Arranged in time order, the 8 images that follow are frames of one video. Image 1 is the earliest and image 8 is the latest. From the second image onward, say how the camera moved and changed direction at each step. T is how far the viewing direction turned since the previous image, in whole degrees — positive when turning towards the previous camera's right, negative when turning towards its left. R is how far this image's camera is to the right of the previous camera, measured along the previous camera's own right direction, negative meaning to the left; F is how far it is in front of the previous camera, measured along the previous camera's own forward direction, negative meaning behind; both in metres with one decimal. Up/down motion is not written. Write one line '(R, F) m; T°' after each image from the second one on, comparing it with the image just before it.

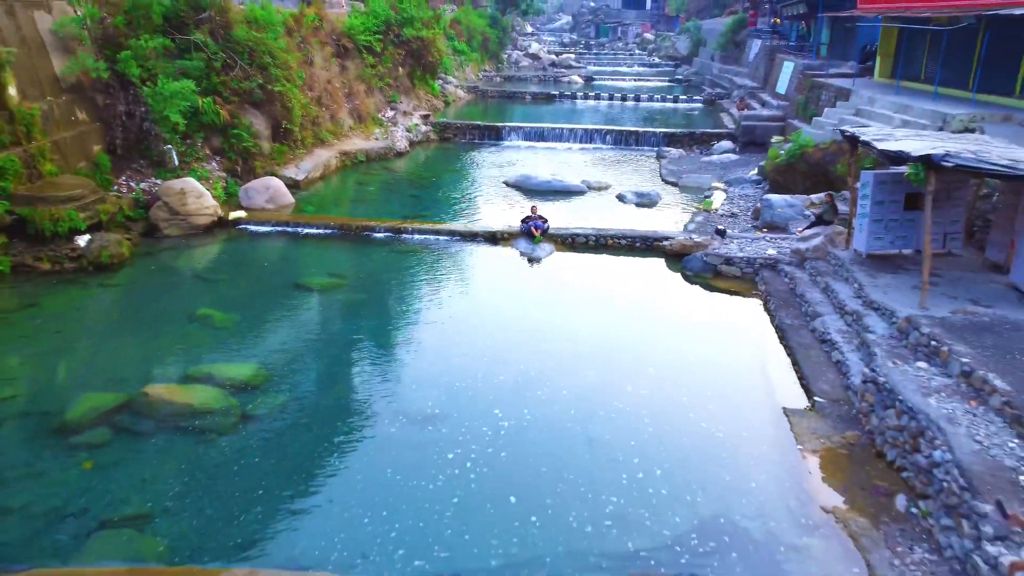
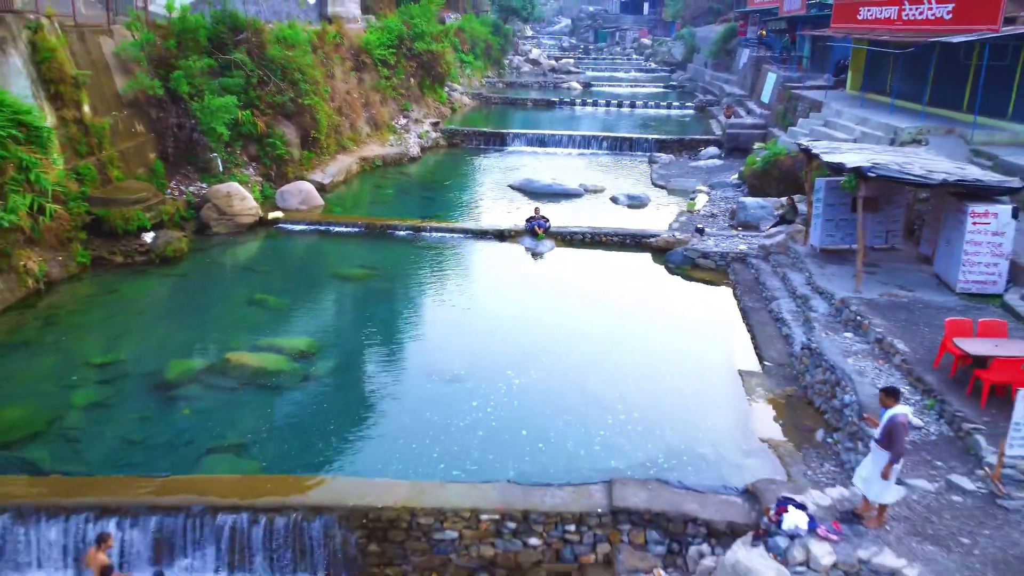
(-0.2, -2.0) m; 0°
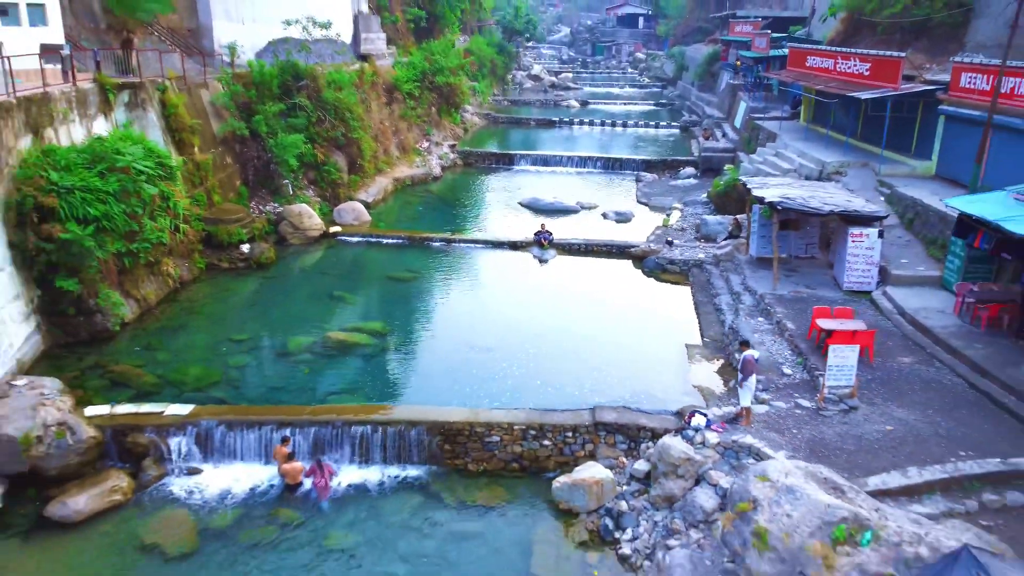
(-0.4, -4.4) m; 0°
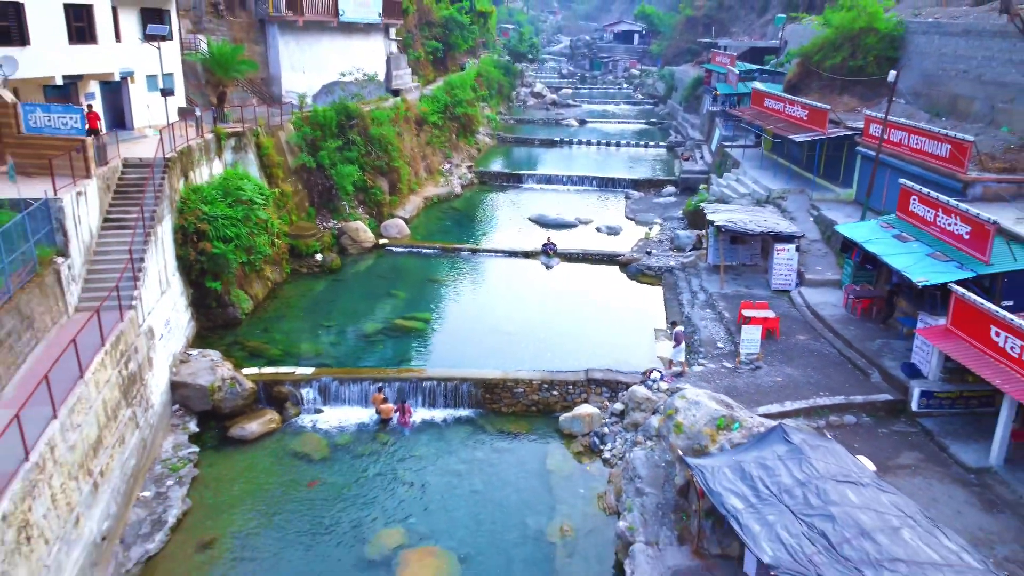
(-0.6, -5.4) m; 0°
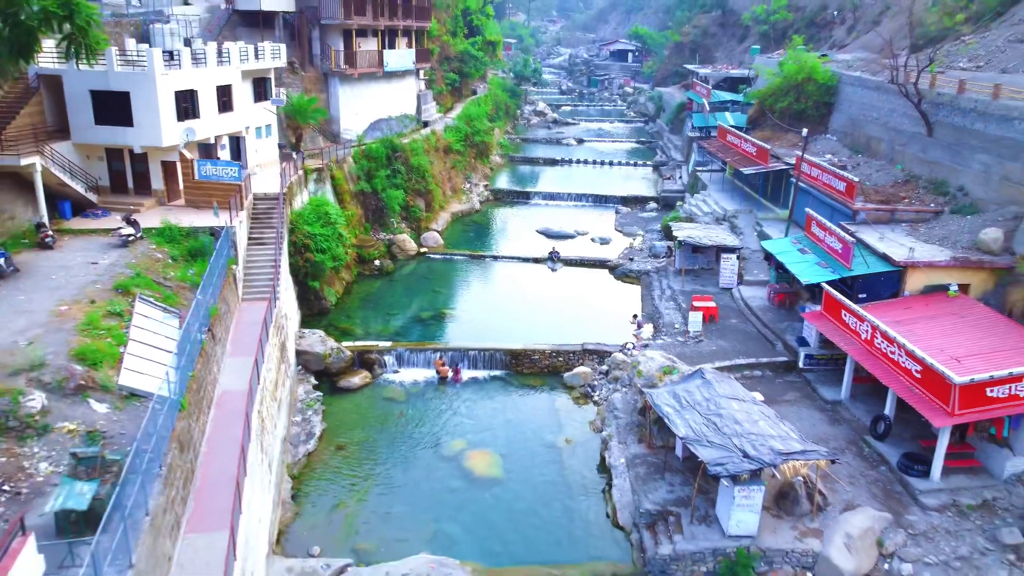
(-0.8, -7.2) m; 0°
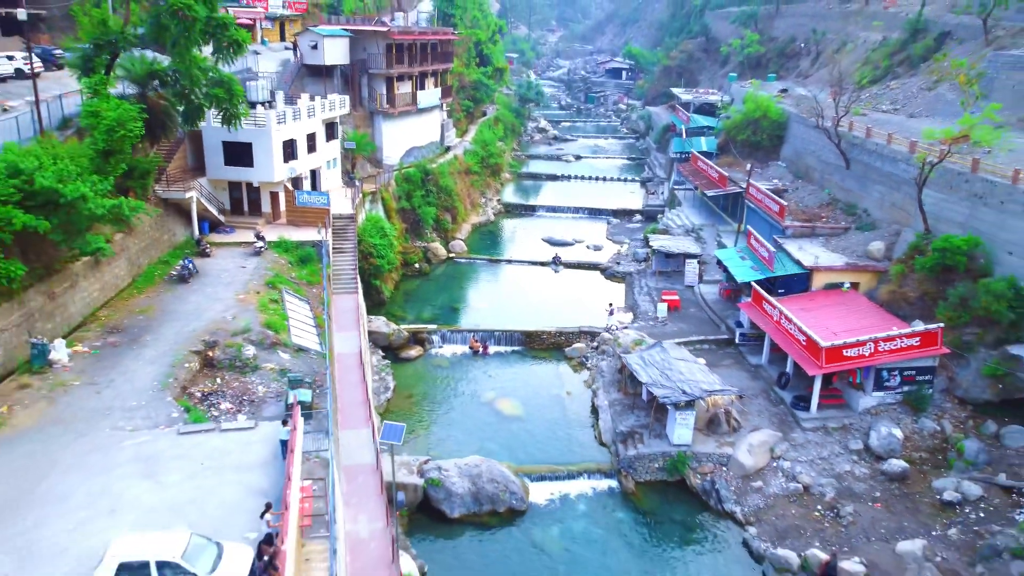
(-0.9, -8.3) m; 0°
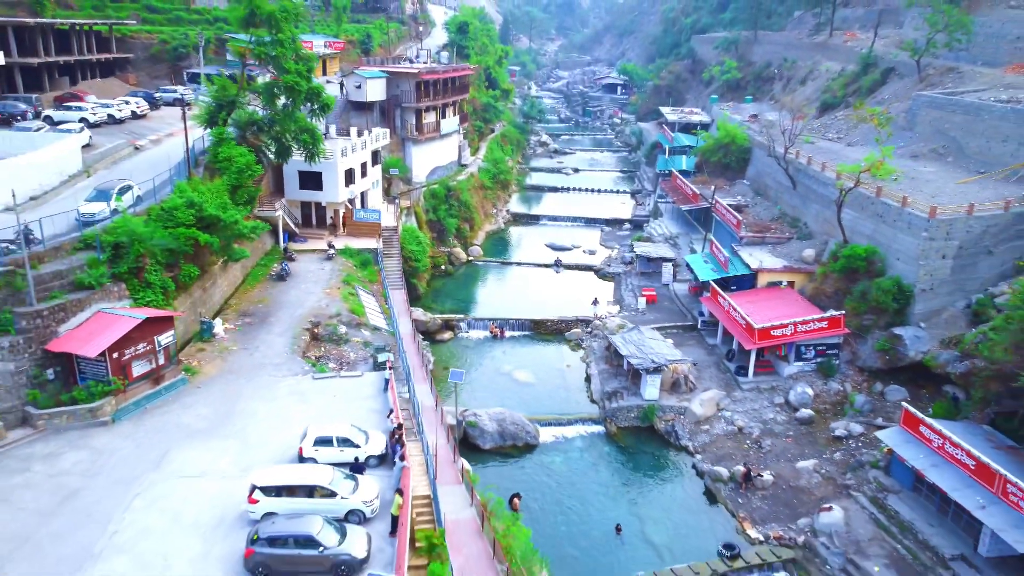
(-0.9, -8.5) m; 0°
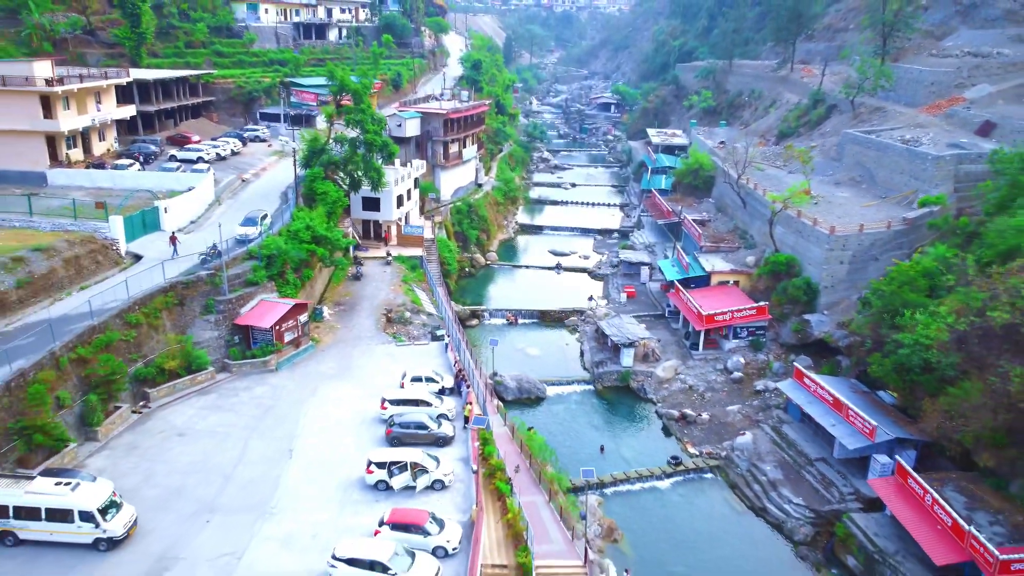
(-1.2, -12.1) m; 0°
